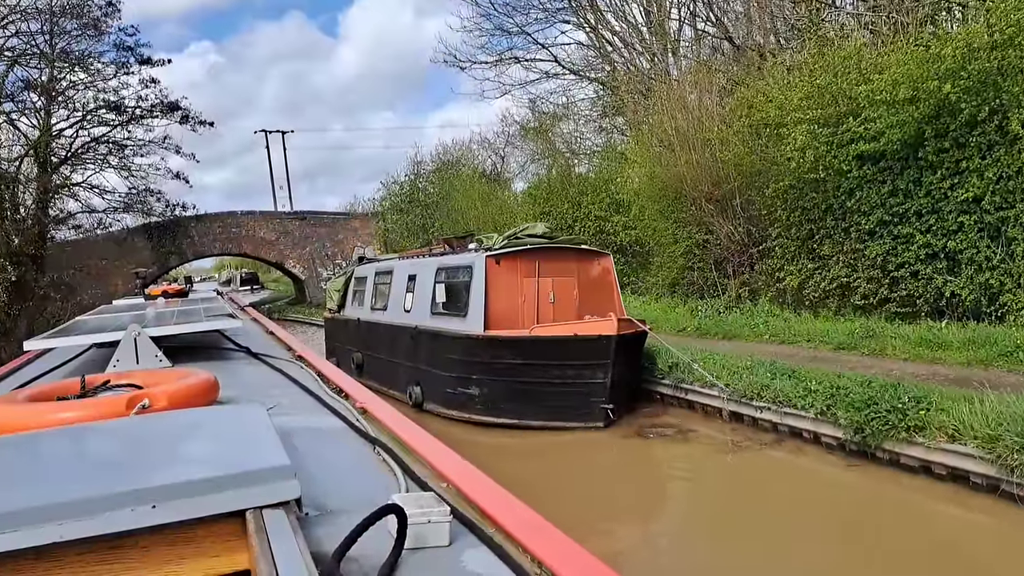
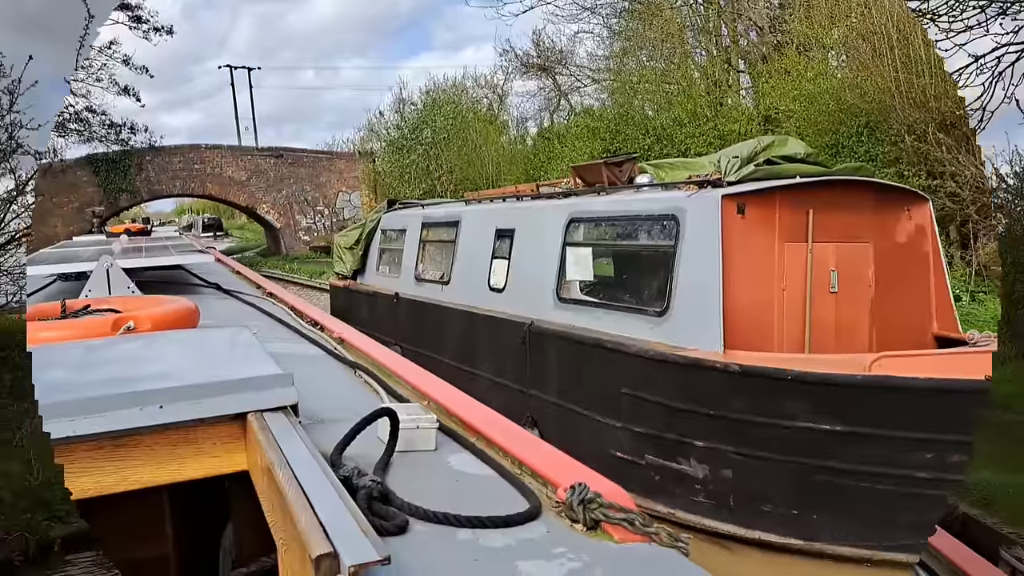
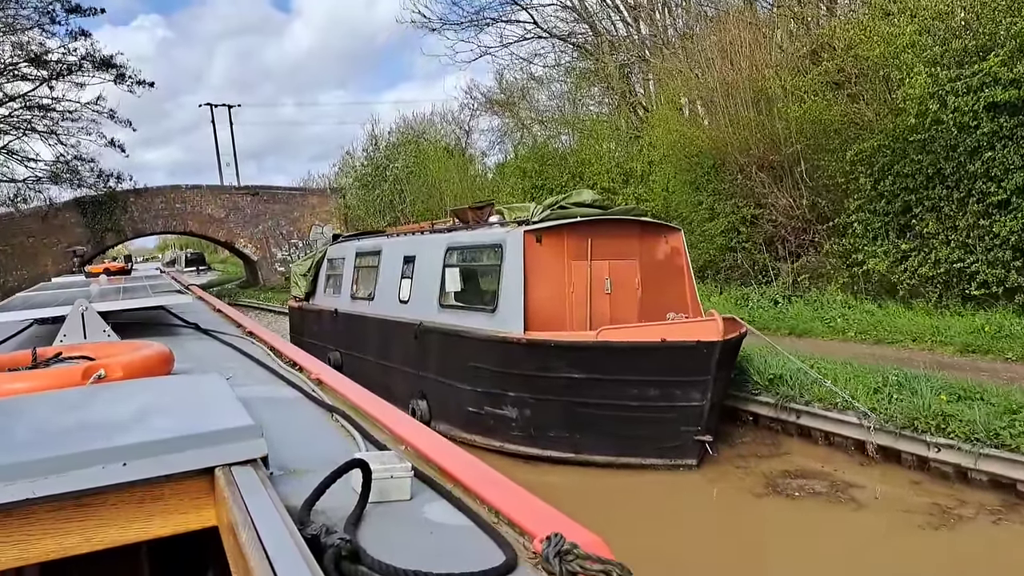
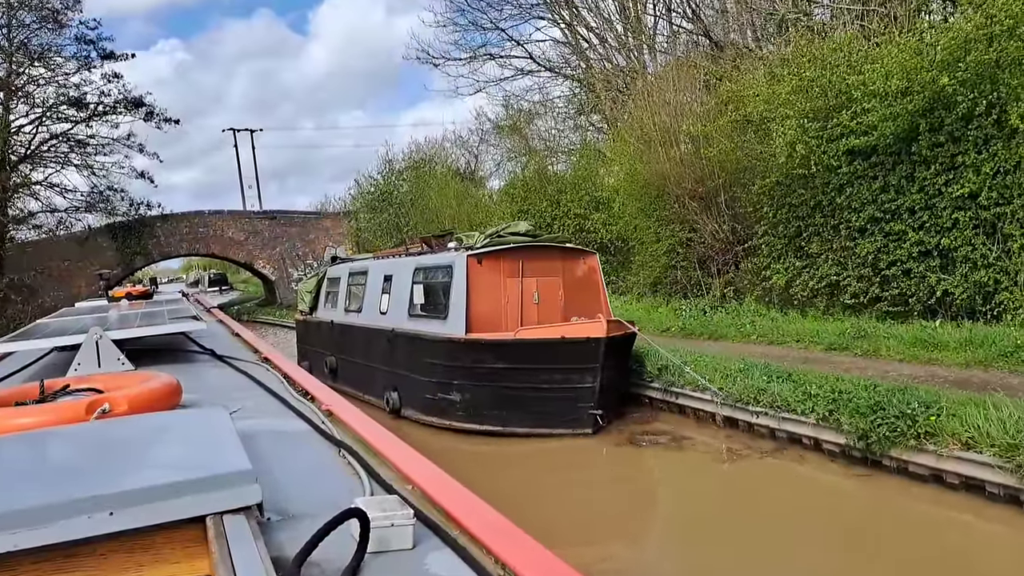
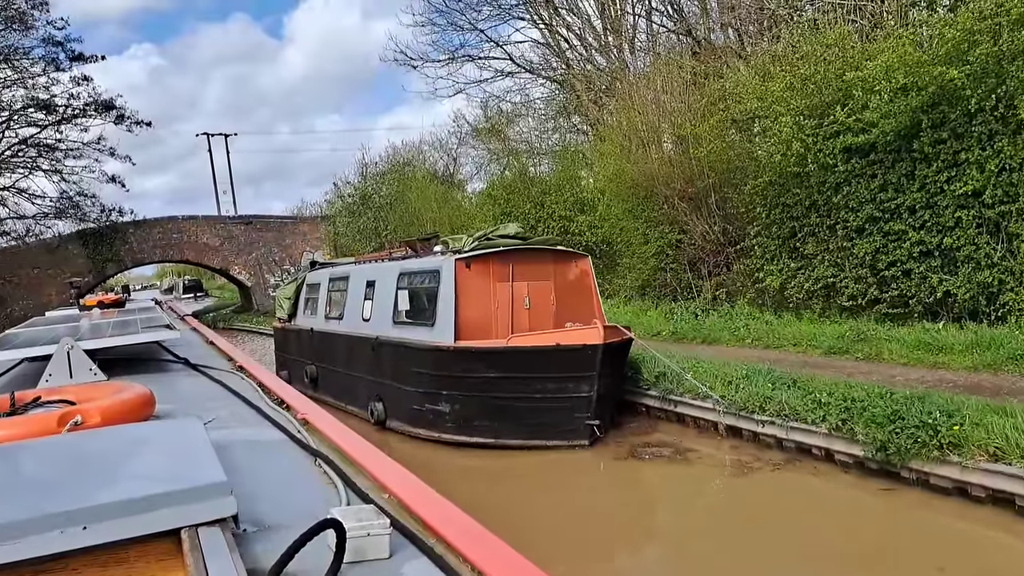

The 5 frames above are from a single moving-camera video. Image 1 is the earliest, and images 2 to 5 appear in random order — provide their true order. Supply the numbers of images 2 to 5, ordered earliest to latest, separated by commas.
4, 5, 3, 2
